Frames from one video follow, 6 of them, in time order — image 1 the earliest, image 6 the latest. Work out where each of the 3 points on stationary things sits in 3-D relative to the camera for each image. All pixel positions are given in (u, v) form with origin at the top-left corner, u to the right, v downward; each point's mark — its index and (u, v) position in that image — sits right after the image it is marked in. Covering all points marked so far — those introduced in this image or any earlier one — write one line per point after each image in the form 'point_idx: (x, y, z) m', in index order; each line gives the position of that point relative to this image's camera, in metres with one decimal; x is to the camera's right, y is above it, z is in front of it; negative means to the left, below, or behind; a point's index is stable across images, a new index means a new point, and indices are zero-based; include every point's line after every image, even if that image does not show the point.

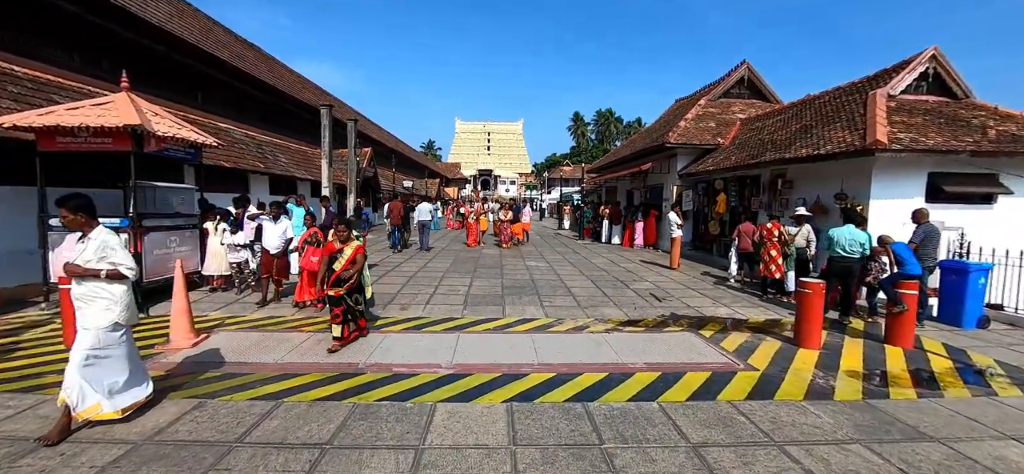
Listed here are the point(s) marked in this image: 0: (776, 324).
0: (+4.1, -1.4, +5.9) m
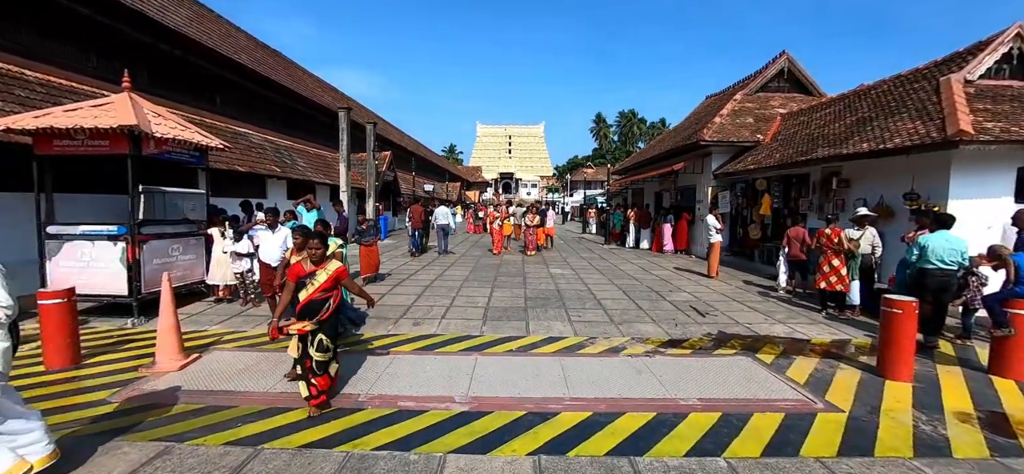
0: (+4.5, -1.5, +5.0) m
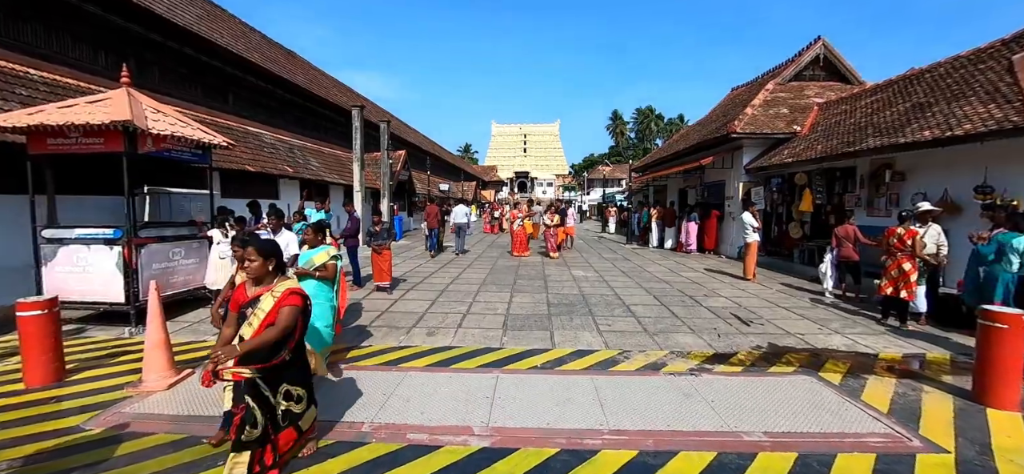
0: (+4.7, -1.4, +4.3) m
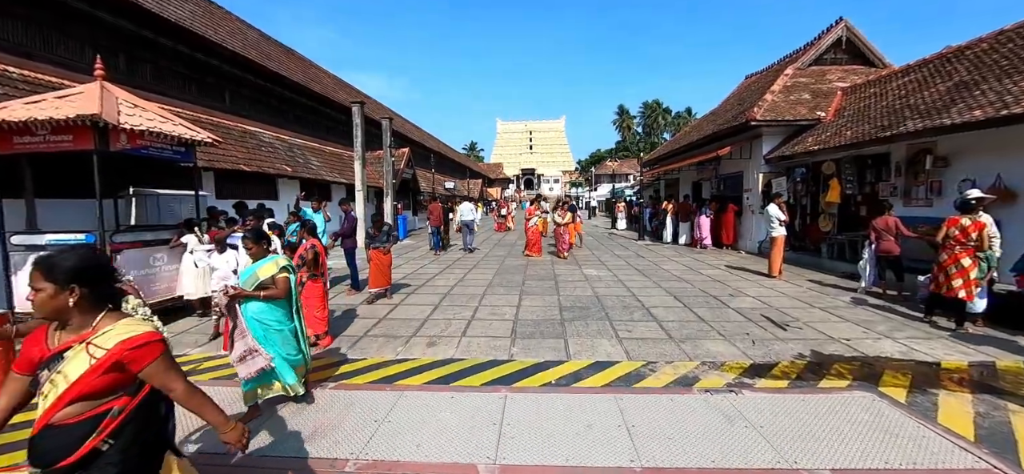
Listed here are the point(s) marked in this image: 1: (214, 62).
0: (+4.9, -1.4, +3.8) m
1: (-8.7, +5.1, +11.1) m
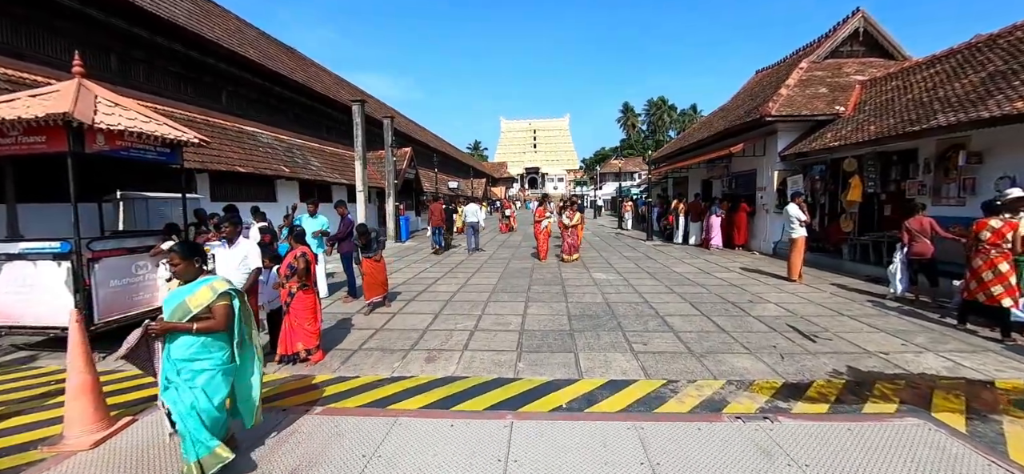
0: (+4.9, -1.4, +3.4) m
1: (-8.6, +5.1, +10.8) m
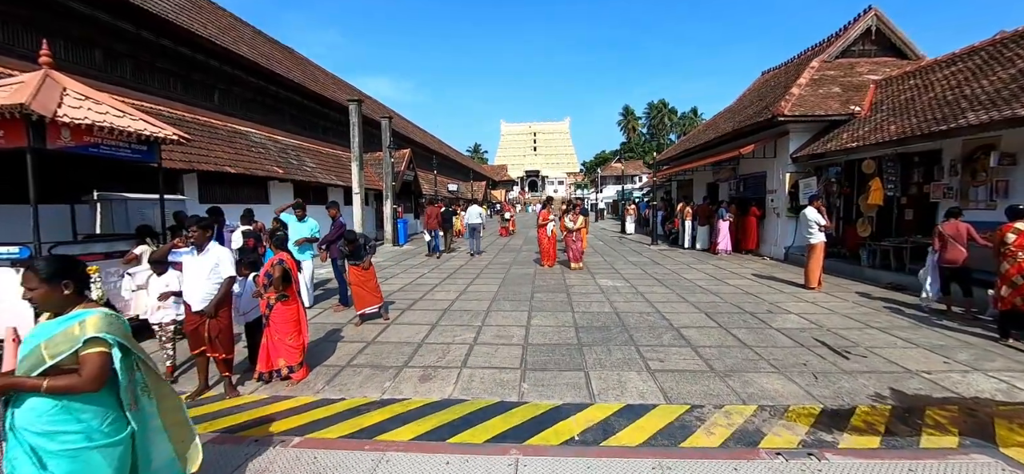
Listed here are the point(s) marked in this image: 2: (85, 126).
0: (+4.9, -1.5, +3.0) m
1: (-8.6, +5.0, +10.5) m
2: (-4.6, +1.2, +4.1) m
